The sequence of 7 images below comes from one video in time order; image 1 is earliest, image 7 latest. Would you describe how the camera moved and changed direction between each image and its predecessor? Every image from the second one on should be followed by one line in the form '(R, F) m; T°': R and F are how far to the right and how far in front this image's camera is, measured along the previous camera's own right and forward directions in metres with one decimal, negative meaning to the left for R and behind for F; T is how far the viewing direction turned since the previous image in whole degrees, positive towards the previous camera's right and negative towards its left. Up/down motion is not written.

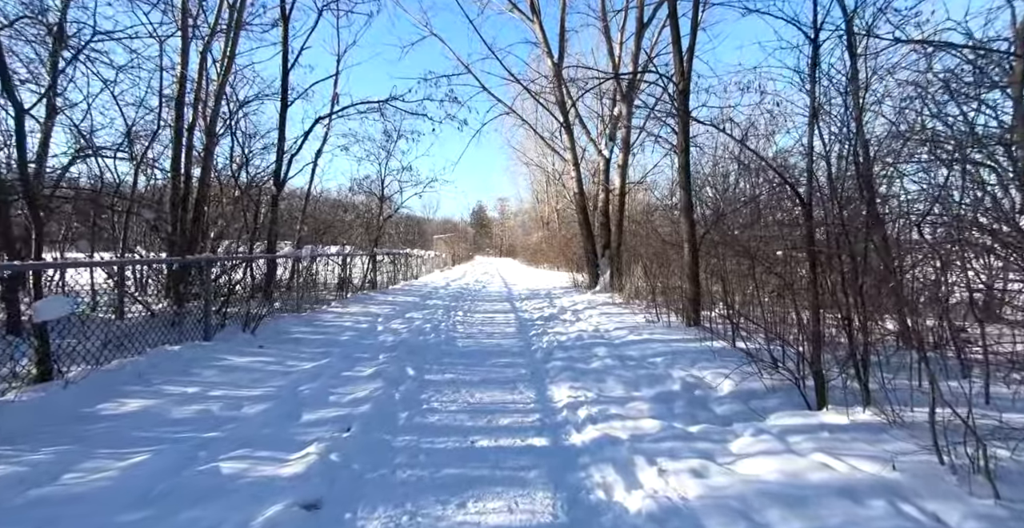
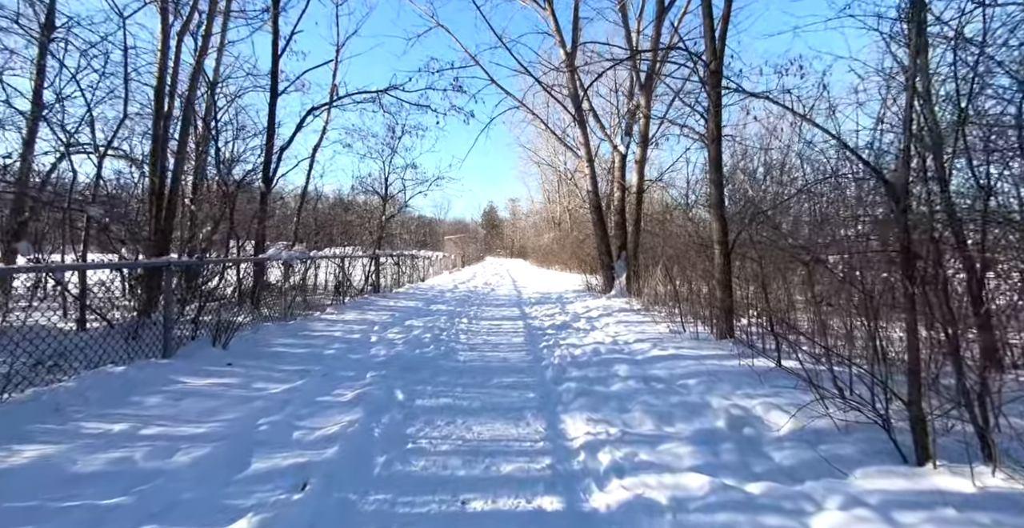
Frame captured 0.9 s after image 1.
(0.0, +0.7) m; -1°
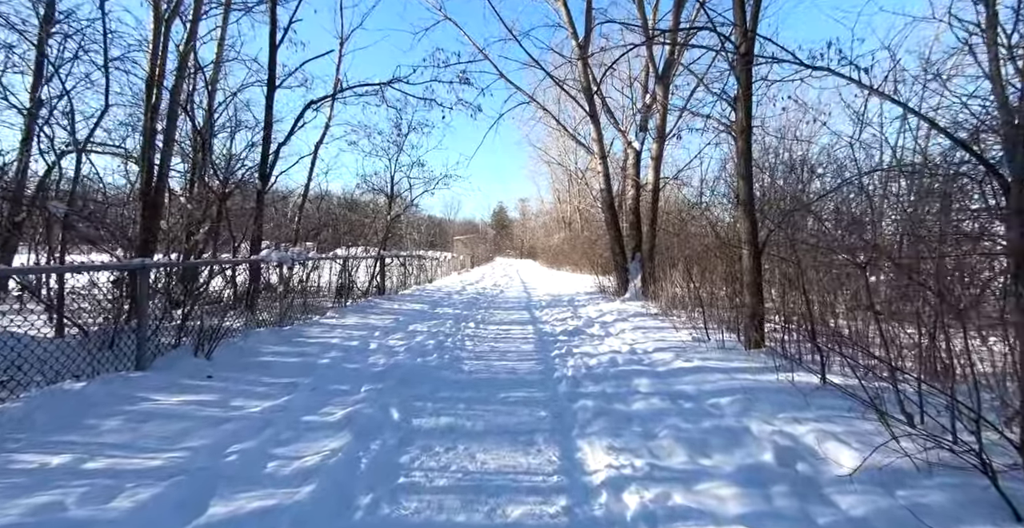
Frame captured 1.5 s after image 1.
(0.0, +0.4) m; -1°
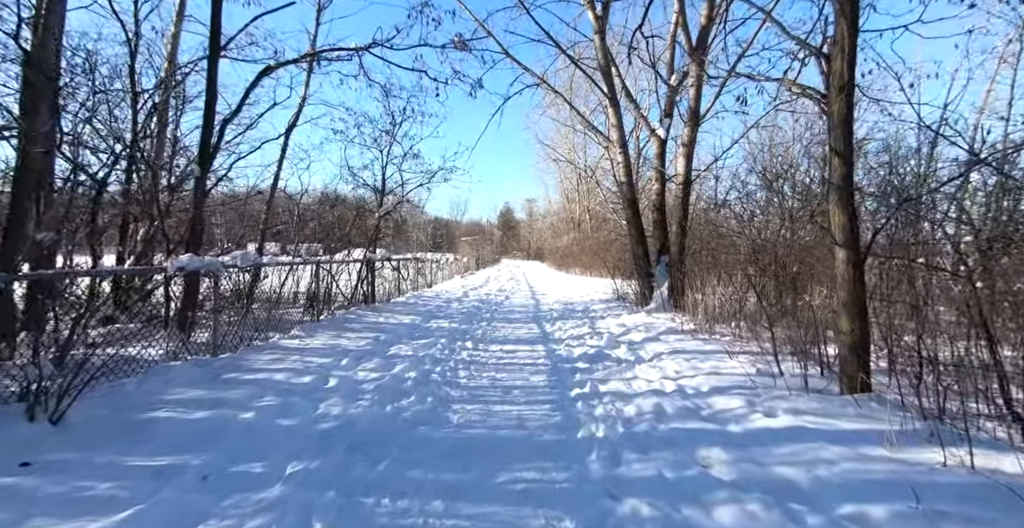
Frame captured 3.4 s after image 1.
(0.0, +1.5) m; -1°
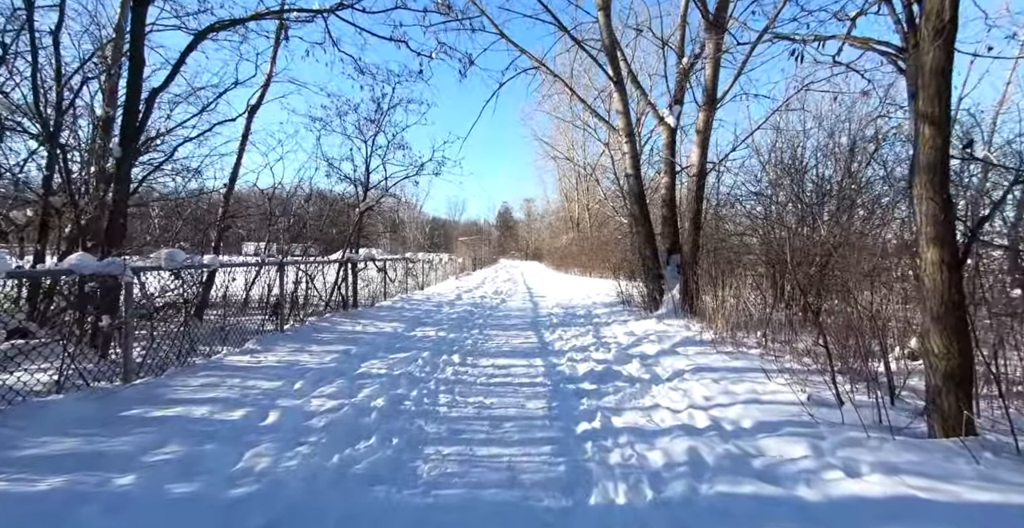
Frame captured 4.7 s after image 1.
(+0.1, +0.9) m; 0°
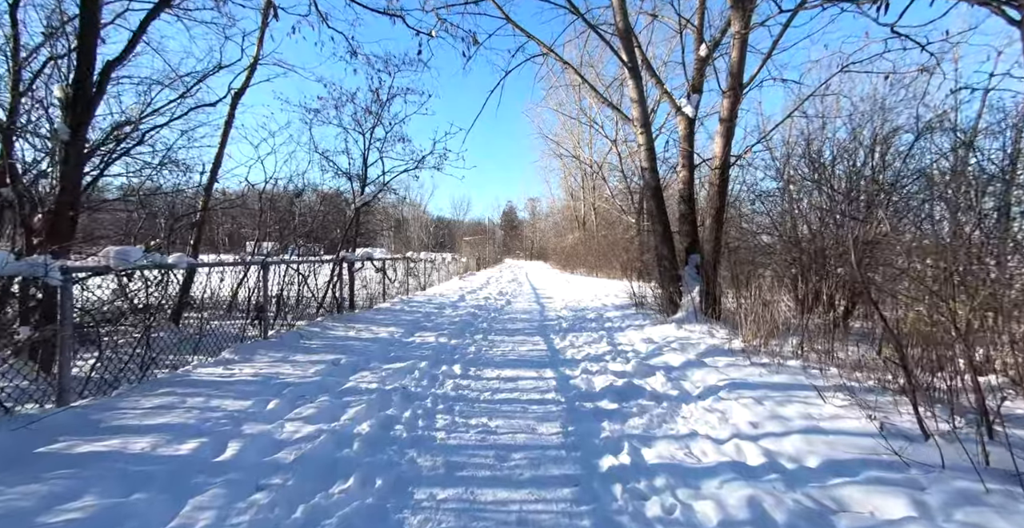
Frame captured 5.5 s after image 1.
(0.0, +0.6) m; -1°
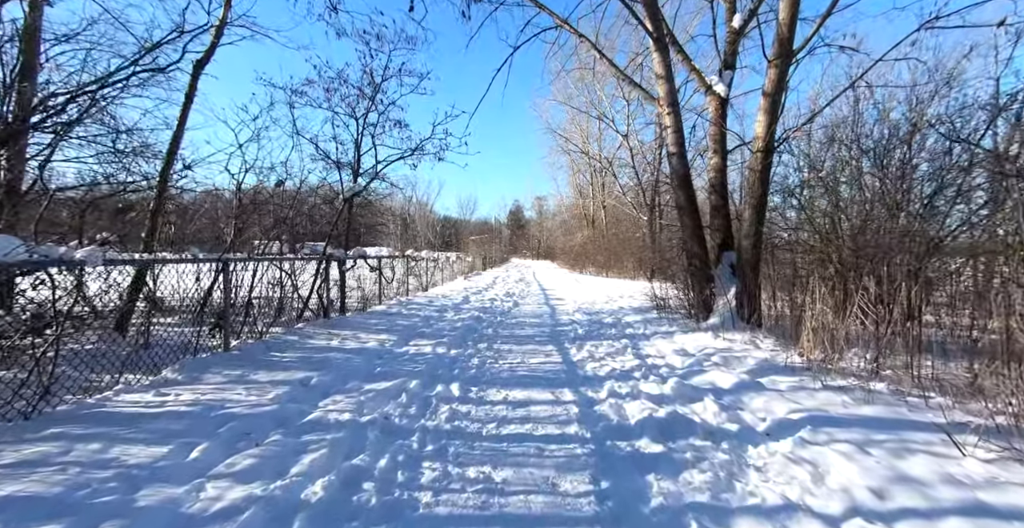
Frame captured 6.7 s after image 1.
(0.0, +1.0) m; -1°
